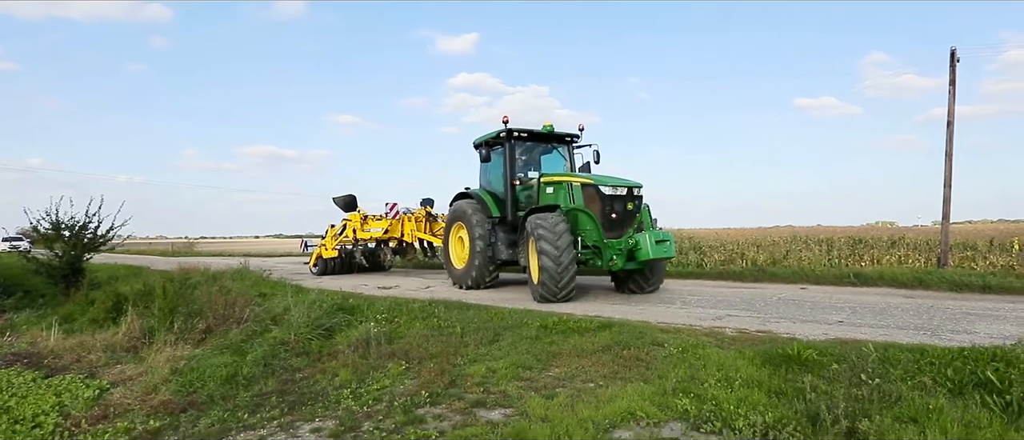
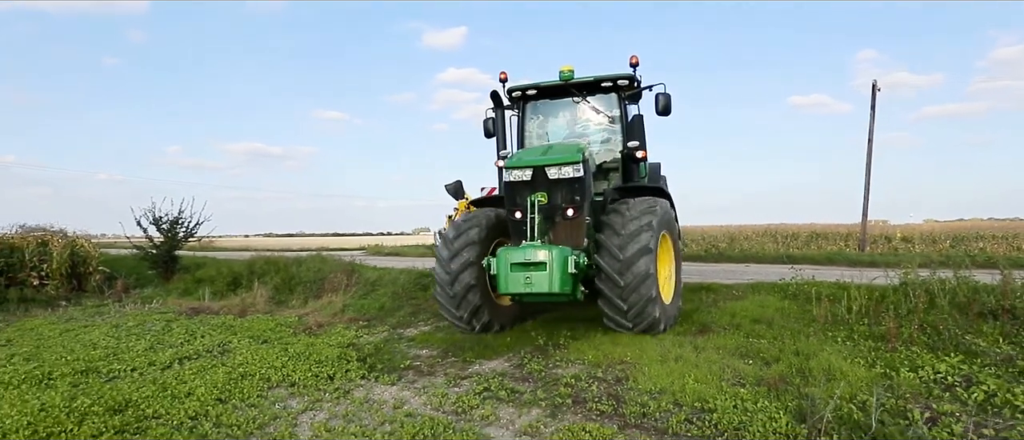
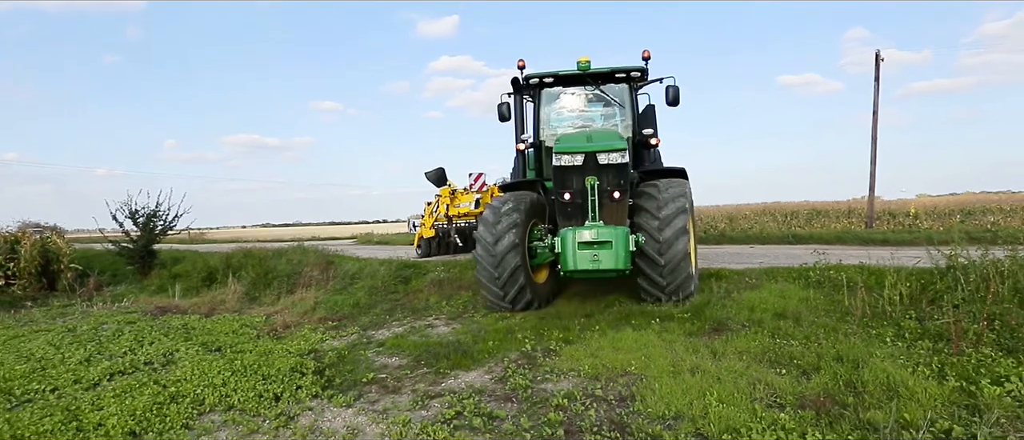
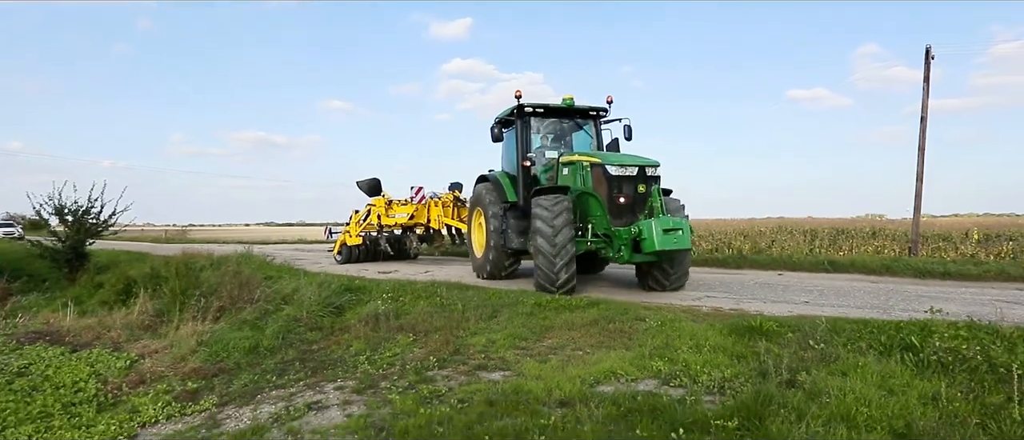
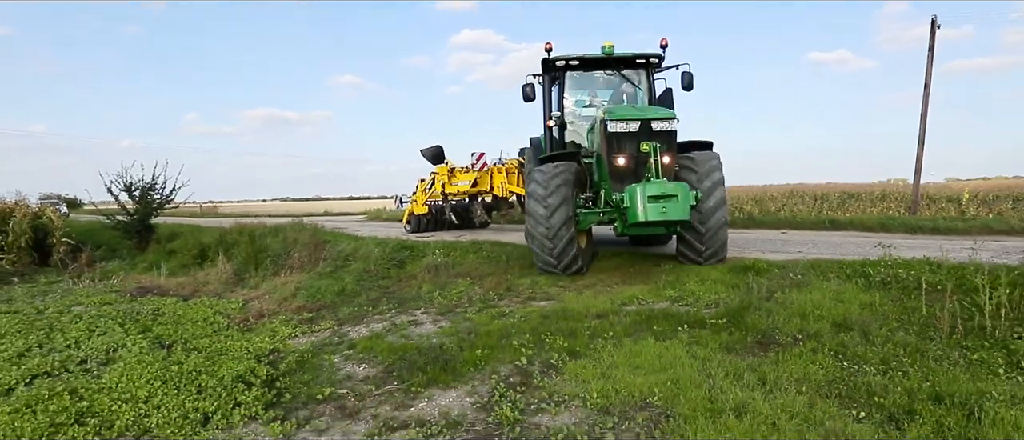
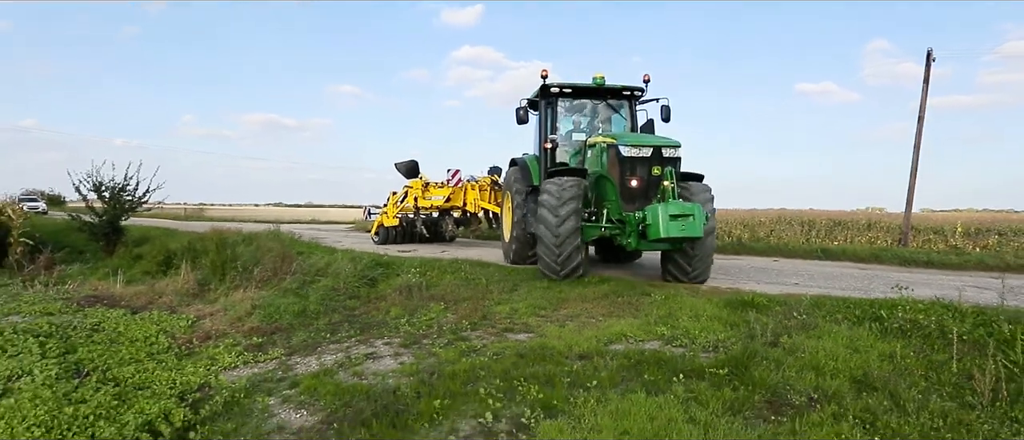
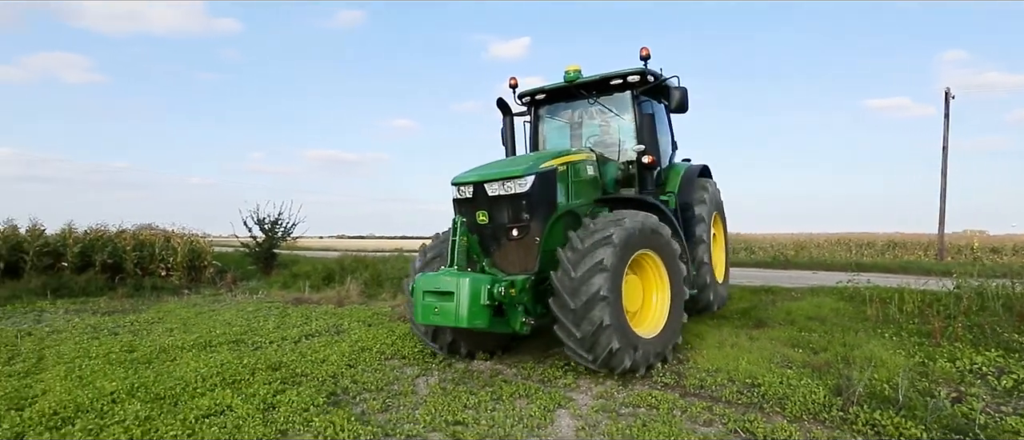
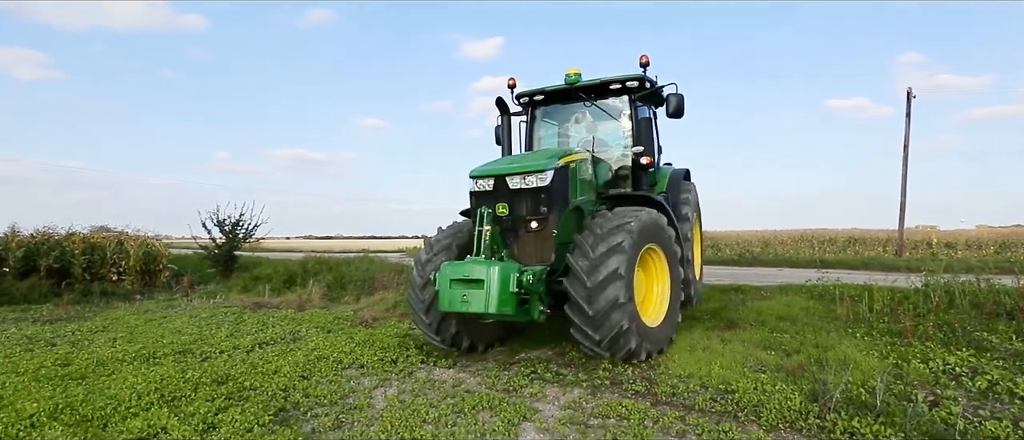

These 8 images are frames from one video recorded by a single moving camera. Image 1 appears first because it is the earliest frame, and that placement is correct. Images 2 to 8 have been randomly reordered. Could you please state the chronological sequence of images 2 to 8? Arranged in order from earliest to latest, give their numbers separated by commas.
4, 6, 5, 3, 2, 8, 7
